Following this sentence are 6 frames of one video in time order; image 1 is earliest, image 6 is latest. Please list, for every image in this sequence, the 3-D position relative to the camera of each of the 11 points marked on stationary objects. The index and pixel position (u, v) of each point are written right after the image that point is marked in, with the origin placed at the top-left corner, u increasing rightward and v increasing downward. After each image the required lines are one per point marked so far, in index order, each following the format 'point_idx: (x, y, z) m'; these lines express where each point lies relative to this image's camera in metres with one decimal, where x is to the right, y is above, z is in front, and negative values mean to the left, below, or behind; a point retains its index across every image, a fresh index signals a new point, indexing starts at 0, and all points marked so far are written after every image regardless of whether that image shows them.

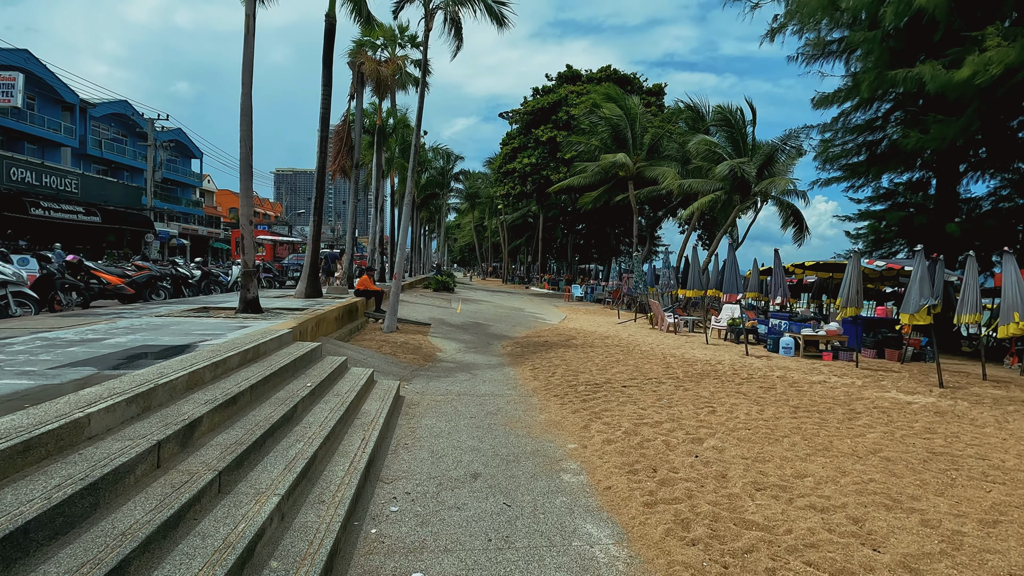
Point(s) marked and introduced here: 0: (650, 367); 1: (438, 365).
0: (+2.6, -1.5, +10.3) m
1: (-1.4, -1.4, +10.0) m
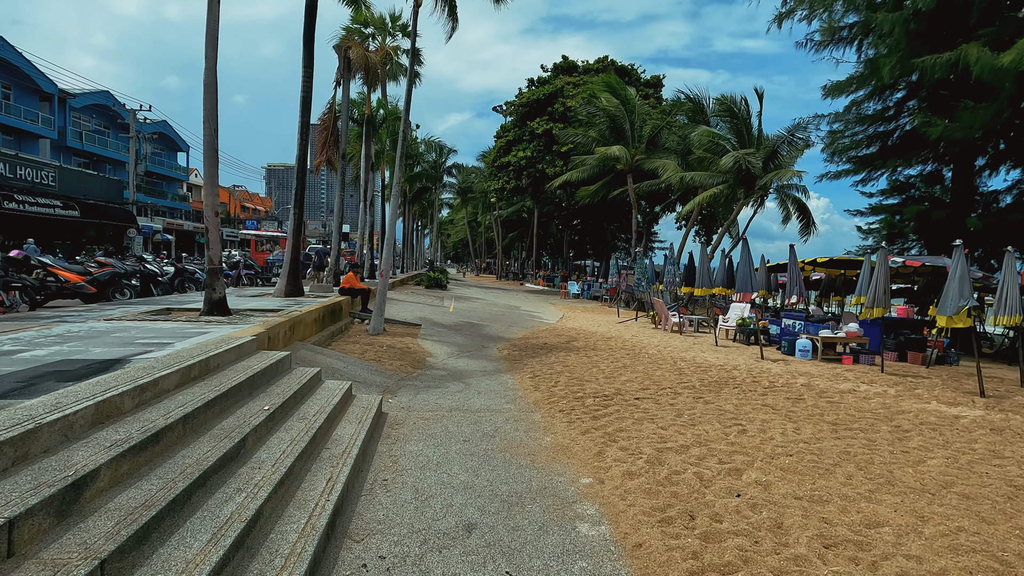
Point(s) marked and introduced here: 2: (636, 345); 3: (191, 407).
0: (+2.6, -1.5, +9.3) m
1: (-1.4, -1.4, +9.0) m
2: (+3.0, -1.4, +12.7) m
3: (-2.3, -0.9, +3.9) m
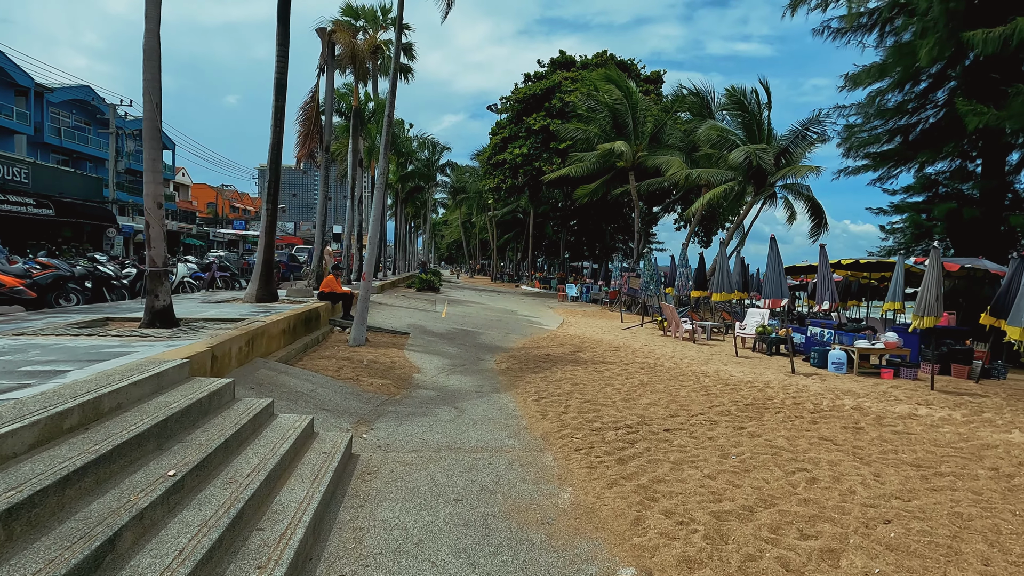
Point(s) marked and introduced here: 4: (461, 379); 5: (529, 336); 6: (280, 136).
0: (+2.6, -1.6, +8.0) m
1: (-1.4, -1.5, +7.6) m
2: (+2.9, -1.5, +11.4) m
3: (-2.2, -0.9, +2.5) m
4: (-0.8, -1.5, +8.8) m
5: (+0.4, -1.3, +14.7) m
6: (-5.1, +3.3, +11.9) m
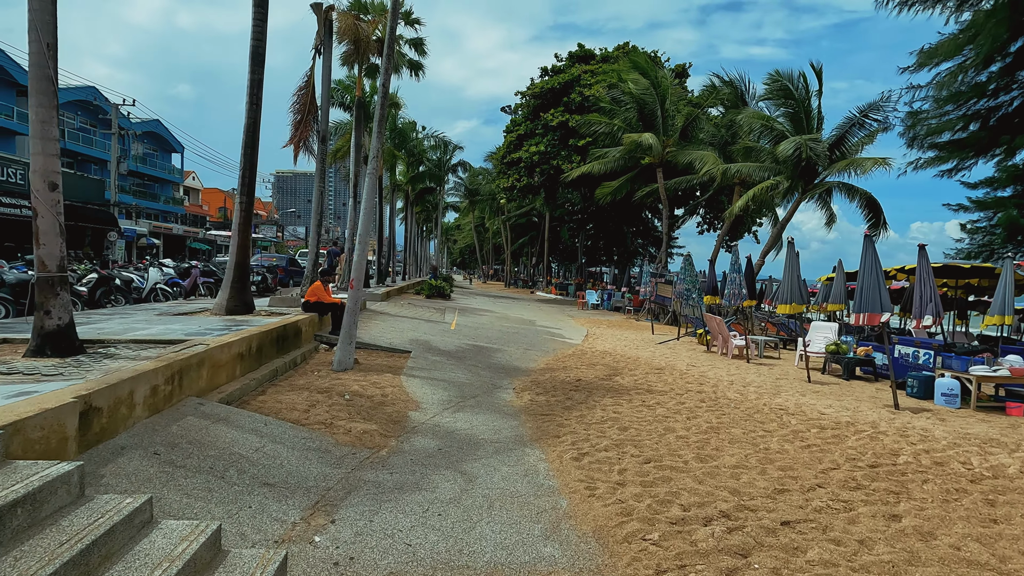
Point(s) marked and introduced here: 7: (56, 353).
0: (+2.9, -1.7, +5.8) m
1: (-1.1, -1.6, +5.5) m
2: (+3.3, -1.7, +9.2) m
3: (-2.1, -1.0, +0.4) m
4: (-0.5, -1.6, +6.7) m
5: (+0.9, -1.5, +12.5) m
6: (-4.7, +3.2, +9.9) m
7: (-4.3, -0.6, +5.2) m
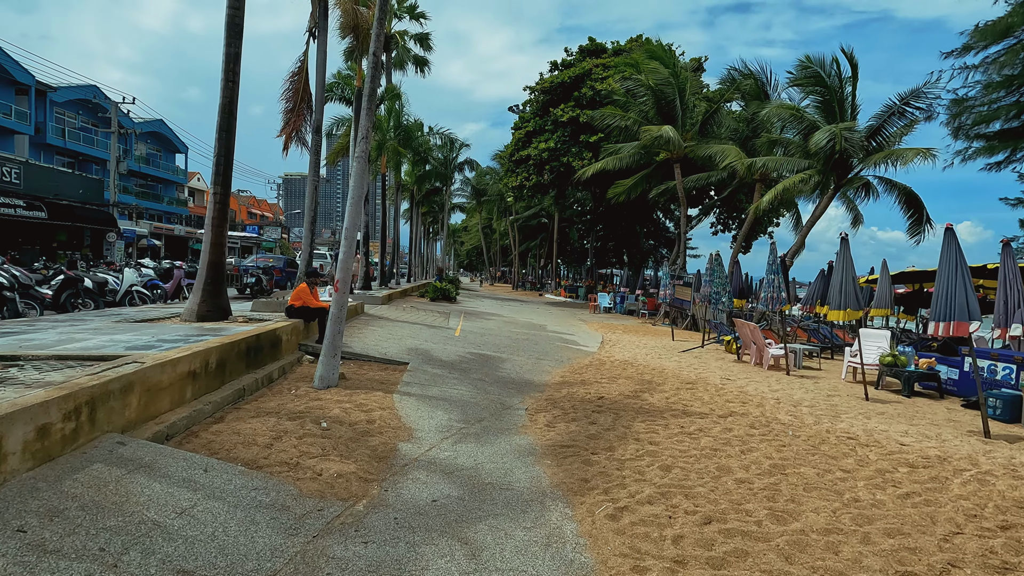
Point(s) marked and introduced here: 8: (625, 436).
0: (+3.0, -1.8, +4.5) m
1: (-1.0, -1.7, +4.3) m
2: (+3.5, -1.7, +7.9) m
3: (-2.0, -1.0, -0.8) m
4: (-0.4, -1.7, +5.4) m
5: (+1.1, -1.6, +11.2) m
6: (-4.5, +3.1, +8.7) m
7: (-4.2, -0.6, +3.9) m
8: (+1.3, -1.7, +6.1) m
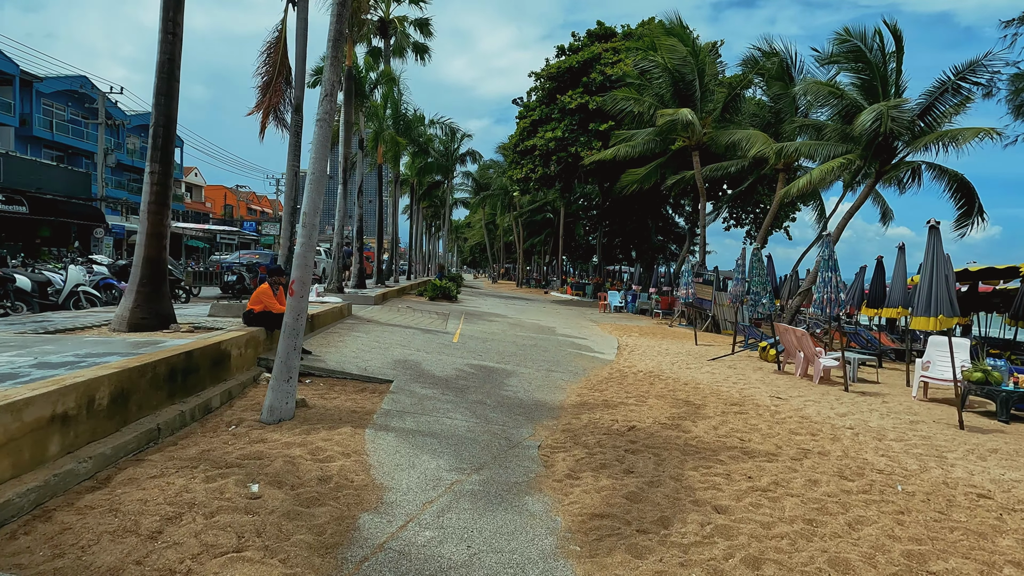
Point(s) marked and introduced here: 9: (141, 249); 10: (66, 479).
0: (+3.1, -1.8, +2.8) m
1: (-0.9, -1.7, +2.6) m
2: (+3.6, -1.7, +6.2) m
3: (-2.0, -1.1, -2.5) m
4: (-0.3, -1.7, +3.8) m
5: (+1.2, -1.6, +9.5) m
6: (-4.4, +3.1, +7.0) m
7: (-4.1, -0.7, +2.3) m
8: (+1.4, -1.7, +4.4) m
9: (-4.8, +0.5, +6.9) m
10: (-2.9, -1.3, +3.6) m
